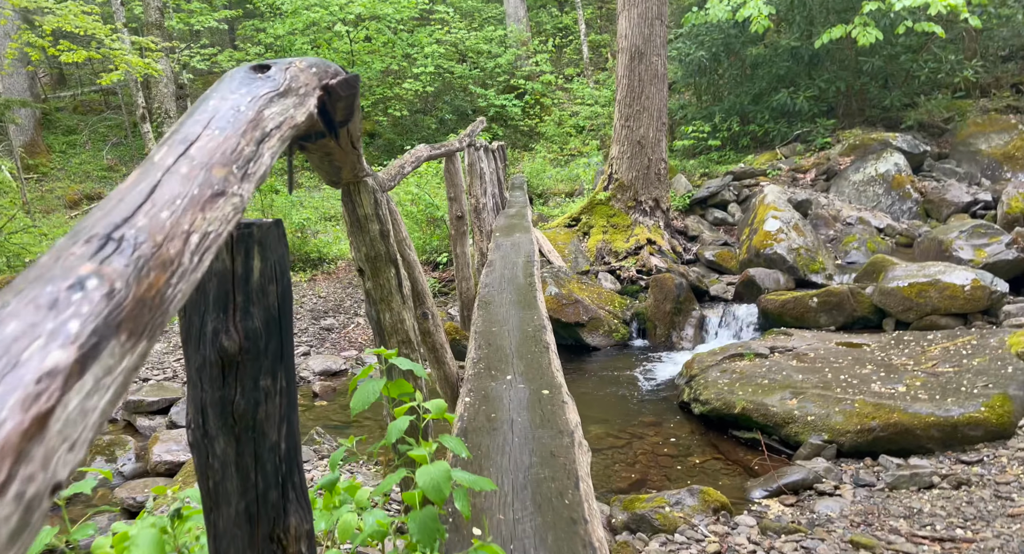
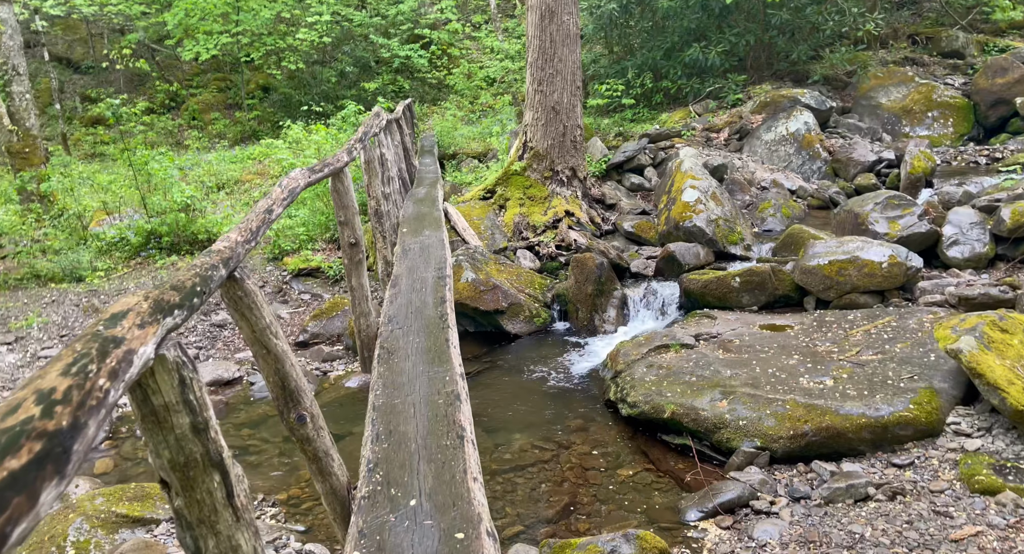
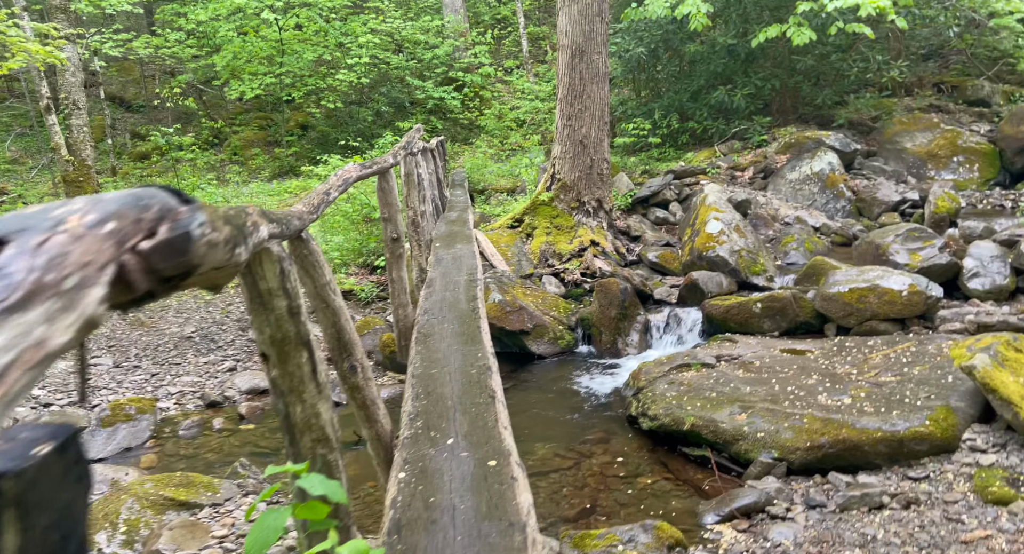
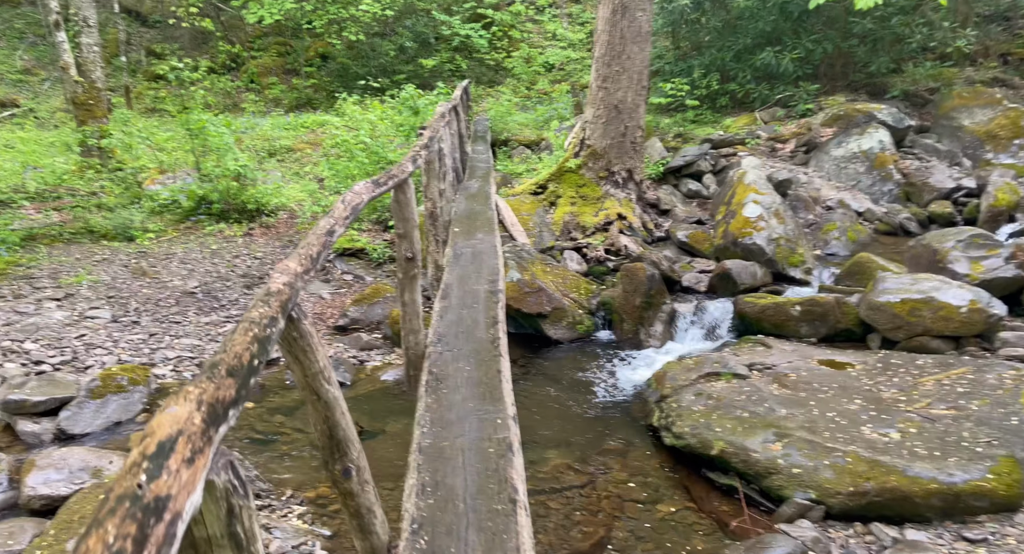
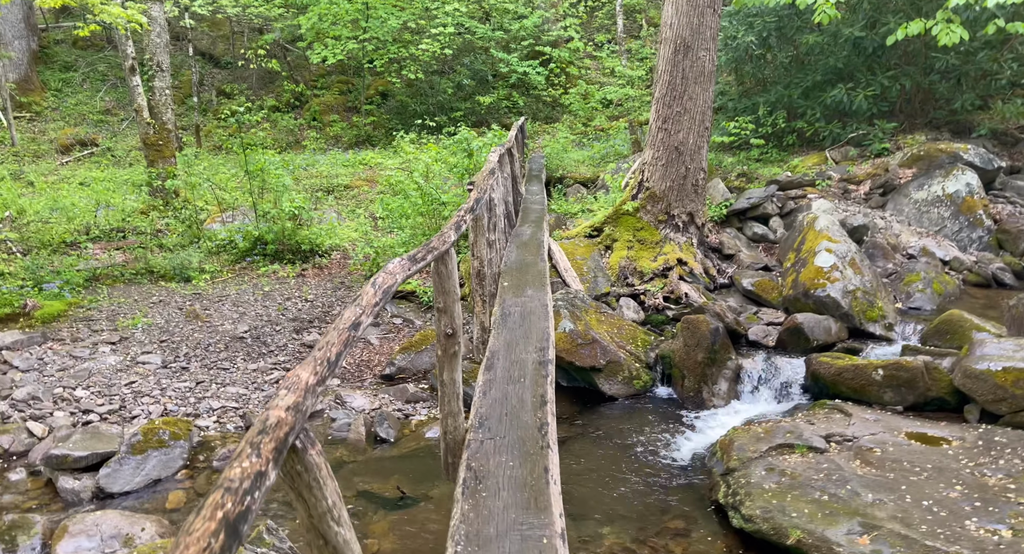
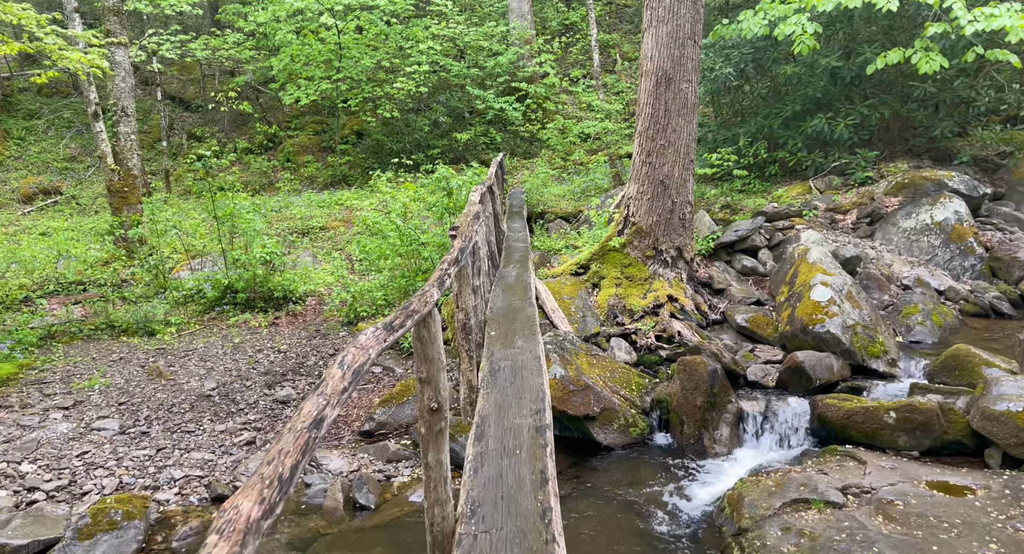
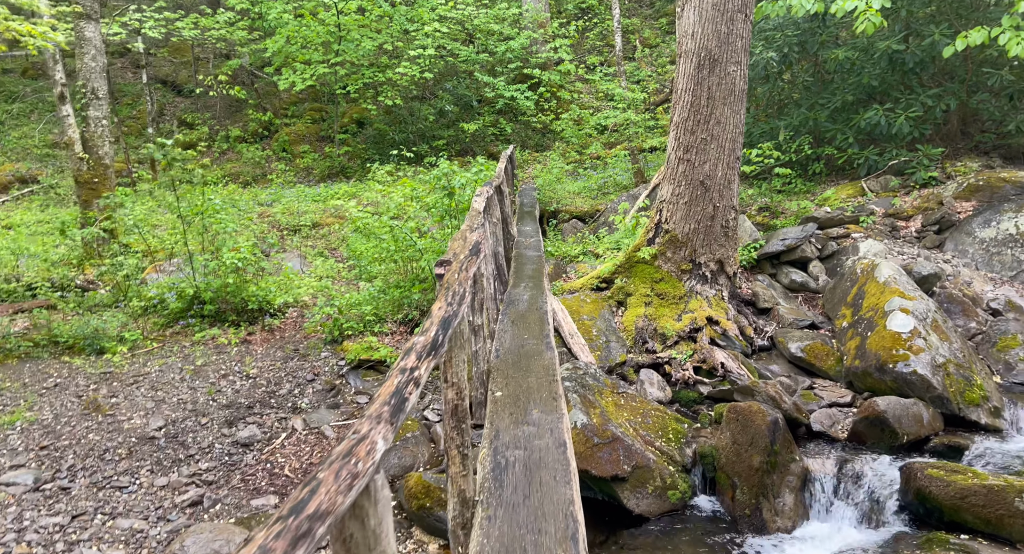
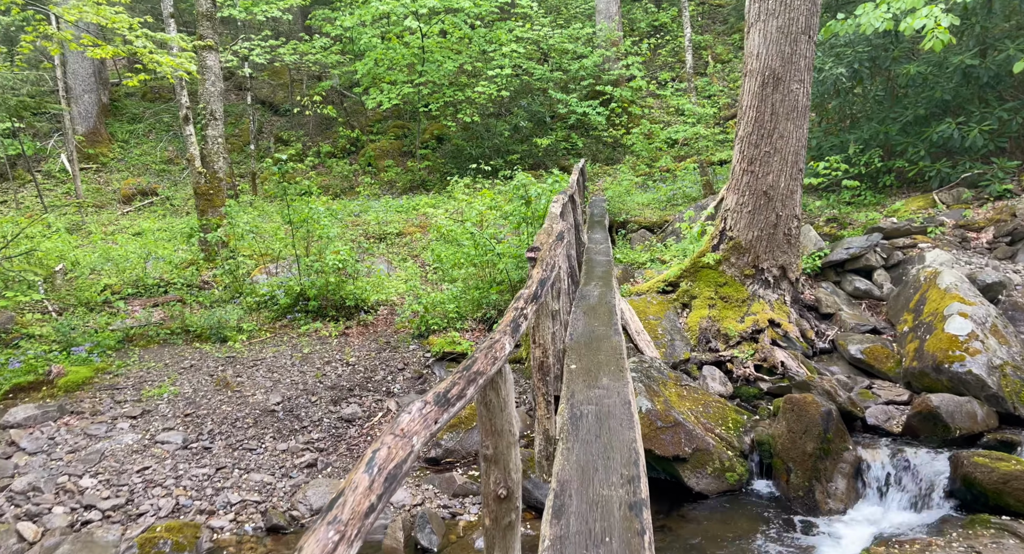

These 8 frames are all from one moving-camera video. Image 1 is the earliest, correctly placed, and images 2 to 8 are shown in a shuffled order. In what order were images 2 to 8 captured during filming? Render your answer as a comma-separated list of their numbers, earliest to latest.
3, 2, 4, 5, 6, 8, 7
